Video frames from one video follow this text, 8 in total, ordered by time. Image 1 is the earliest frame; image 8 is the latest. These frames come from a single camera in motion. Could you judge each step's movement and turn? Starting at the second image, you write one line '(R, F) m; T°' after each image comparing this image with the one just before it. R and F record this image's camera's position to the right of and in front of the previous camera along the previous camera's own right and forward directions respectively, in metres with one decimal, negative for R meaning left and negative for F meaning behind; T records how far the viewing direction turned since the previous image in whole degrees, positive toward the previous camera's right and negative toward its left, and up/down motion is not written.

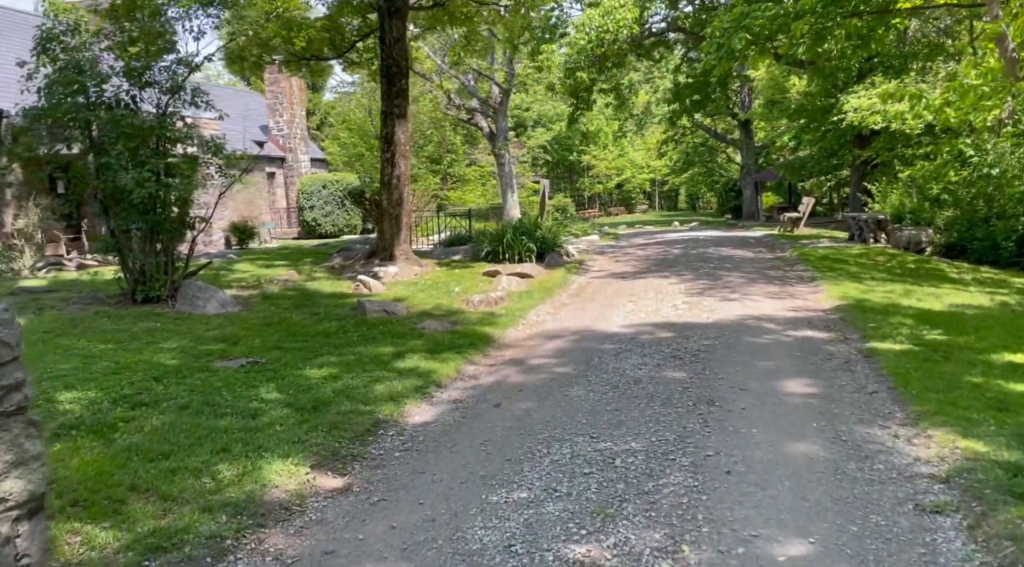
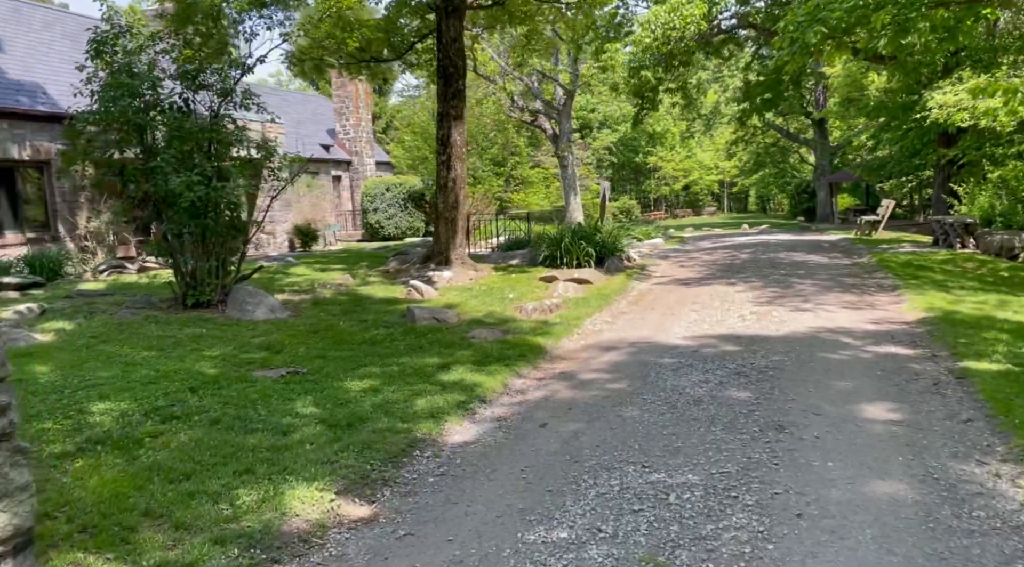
(+0.1, +0.4) m; -5°
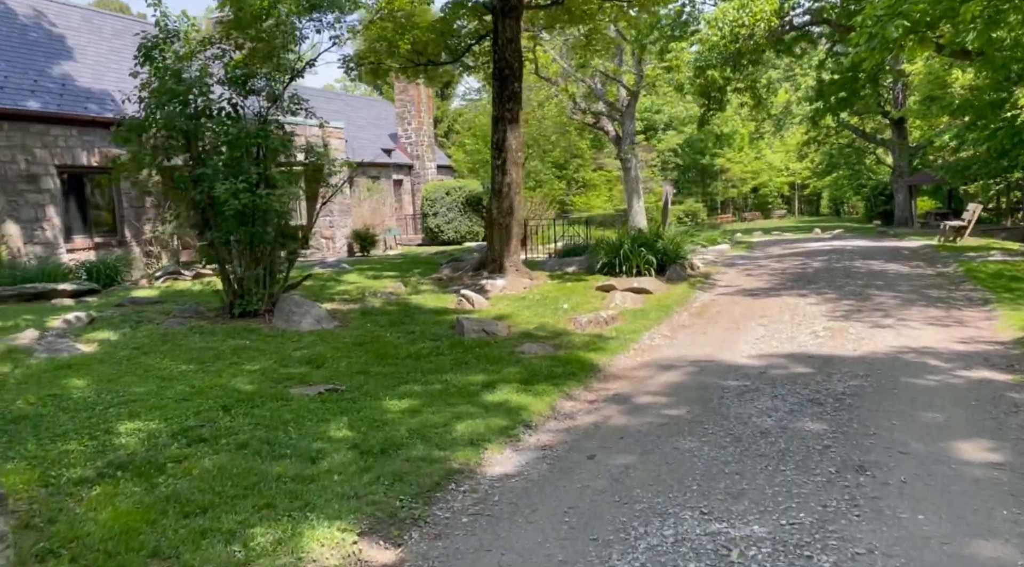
(+0.1, +0.4) m; -5°
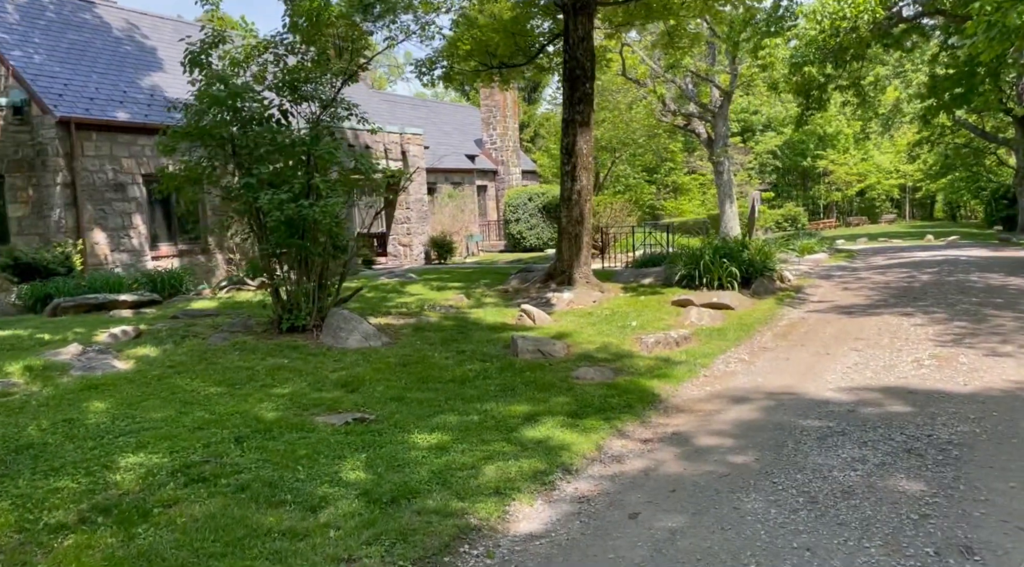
(+0.3, +0.6) m; -7°
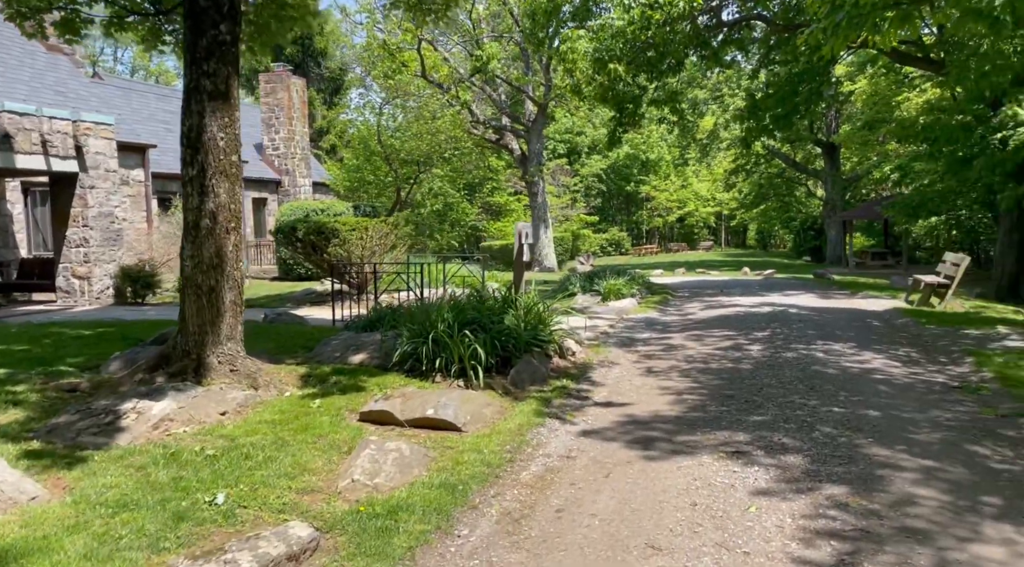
(+1.9, +4.2) m; +12°
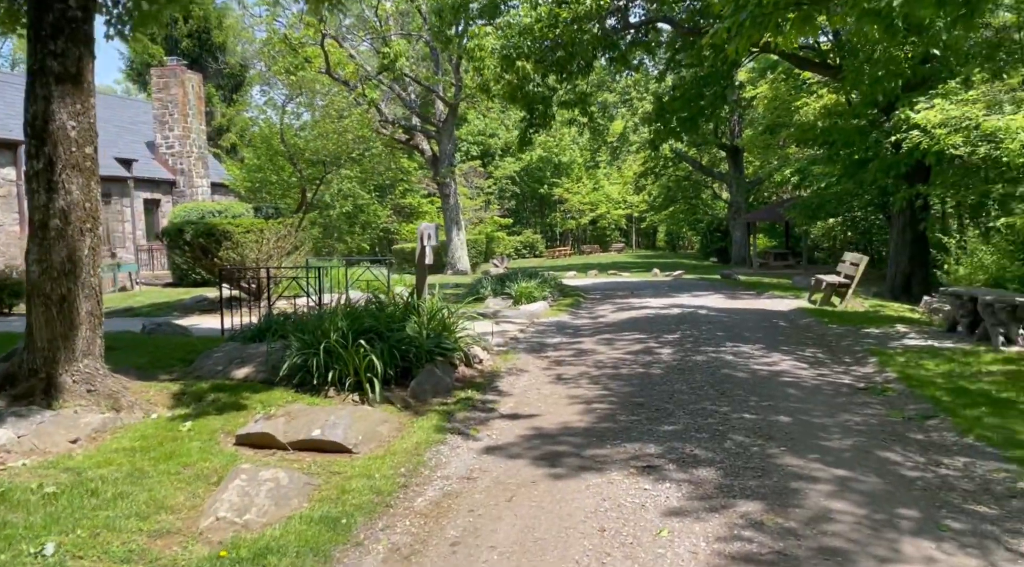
(+0.1, +0.5) m; +6°
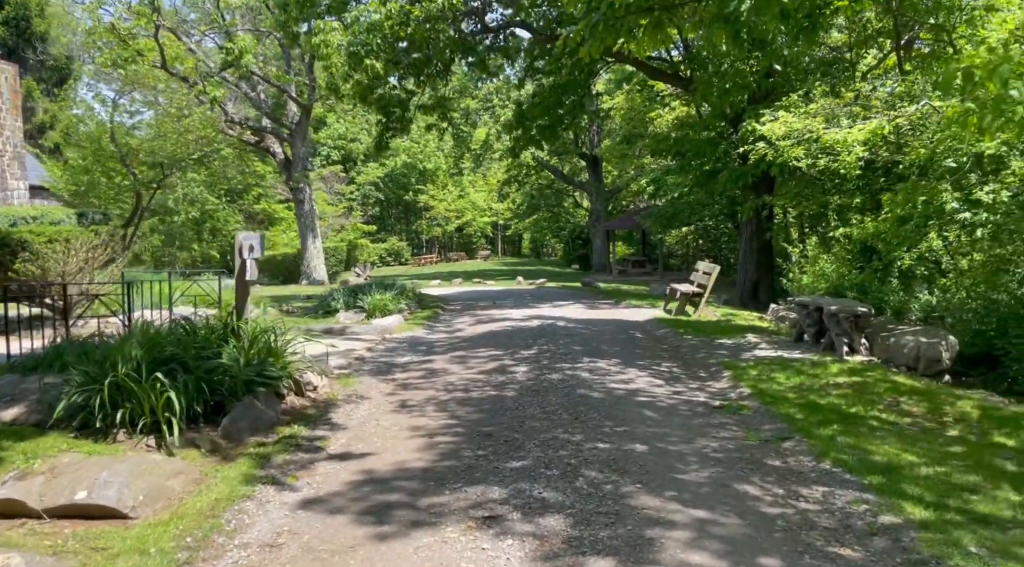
(+0.3, +0.7) m; +9°
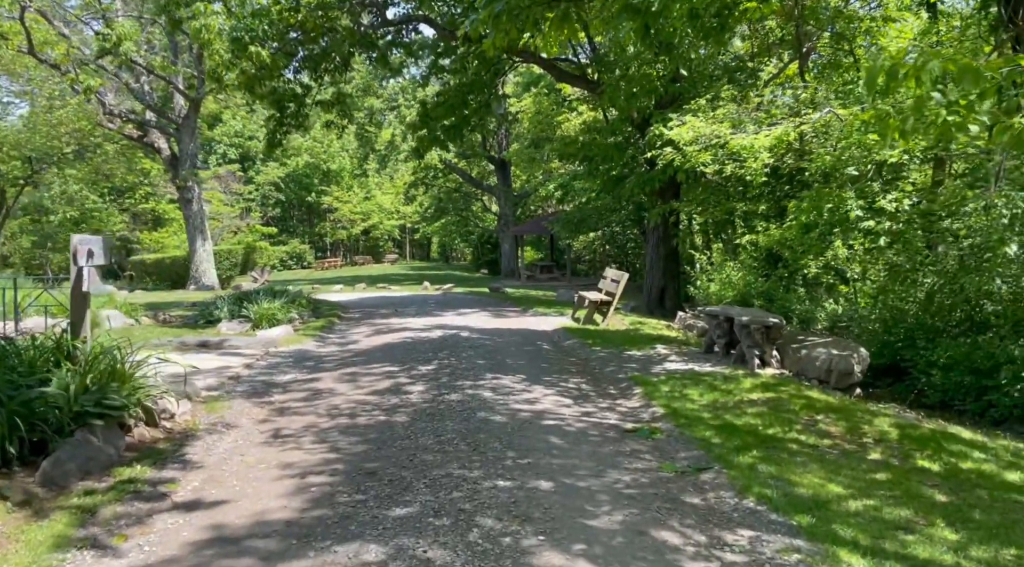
(+0.2, +0.8) m; +6°
